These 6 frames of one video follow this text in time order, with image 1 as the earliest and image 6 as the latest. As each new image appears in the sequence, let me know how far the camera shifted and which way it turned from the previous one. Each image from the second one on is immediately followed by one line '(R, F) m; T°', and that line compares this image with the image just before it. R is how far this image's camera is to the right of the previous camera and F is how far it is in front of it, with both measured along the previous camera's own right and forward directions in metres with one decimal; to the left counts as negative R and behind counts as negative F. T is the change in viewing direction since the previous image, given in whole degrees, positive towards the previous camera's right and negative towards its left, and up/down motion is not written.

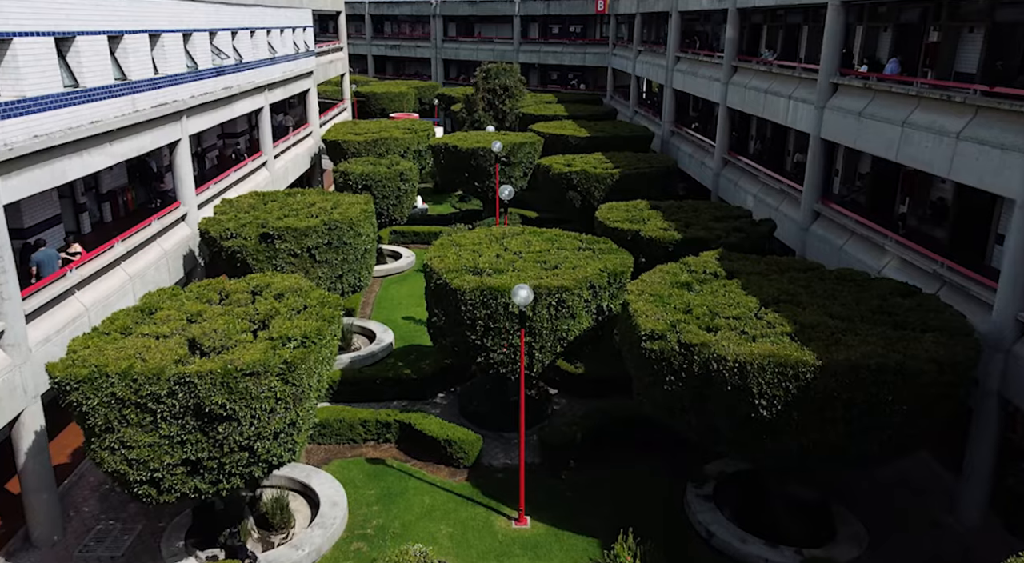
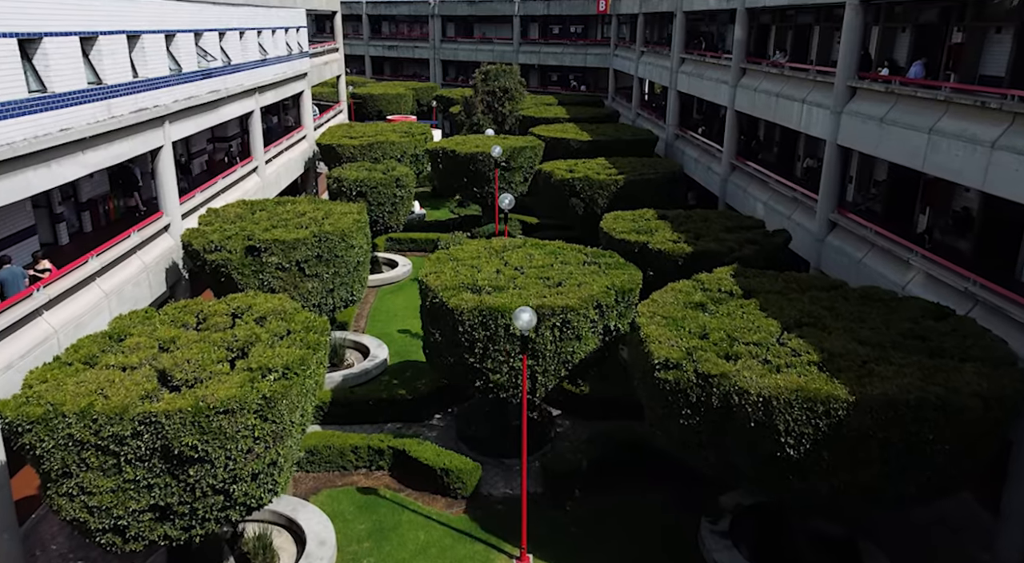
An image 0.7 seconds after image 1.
(0.0, +1.2) m; 0°
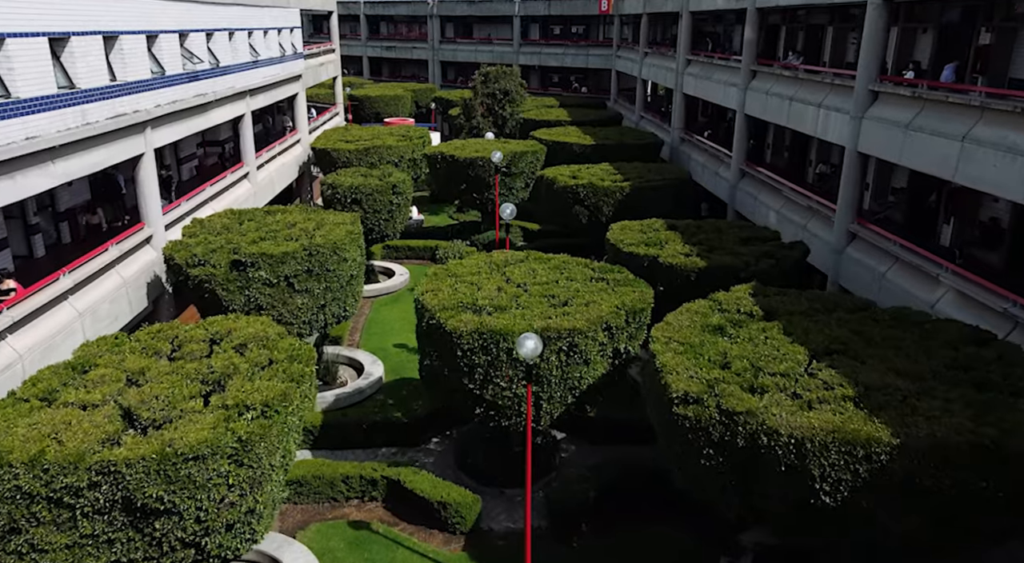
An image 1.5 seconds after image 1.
(-0.1, +1.2) m; 0°
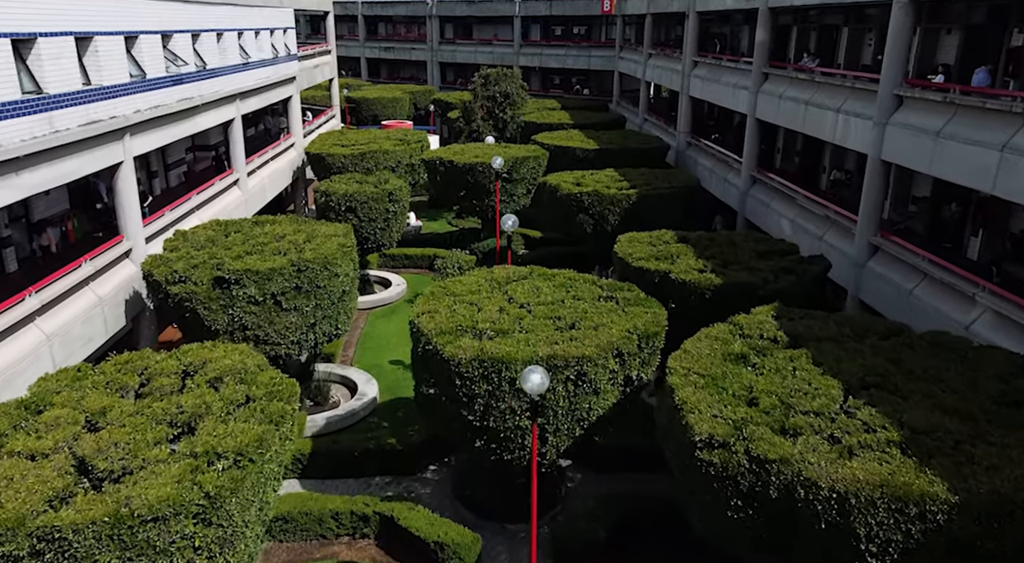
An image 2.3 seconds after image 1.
(-0.1, +1.3) m; 0°
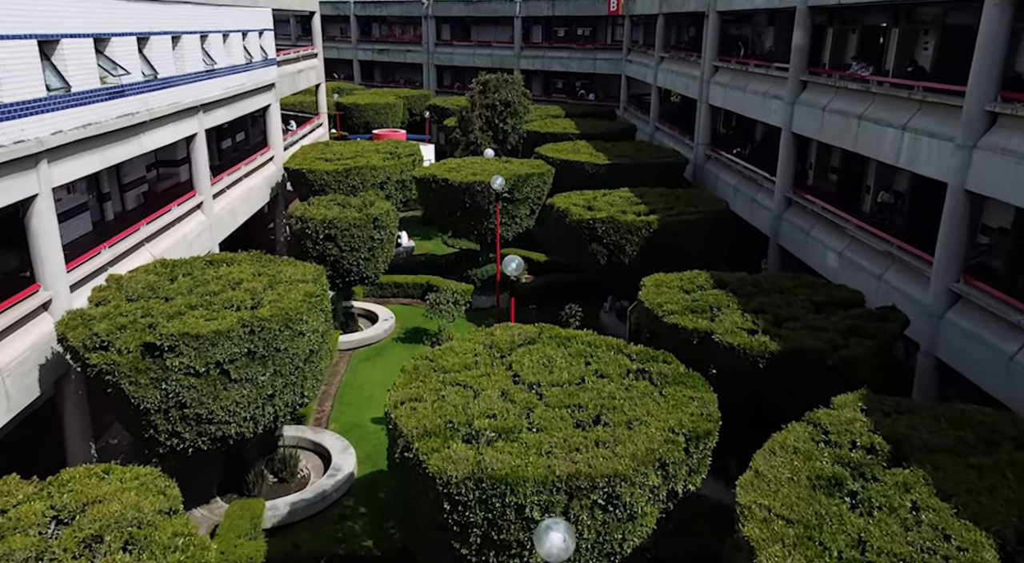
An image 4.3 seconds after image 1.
(-0.1, +3.7) m; 0°
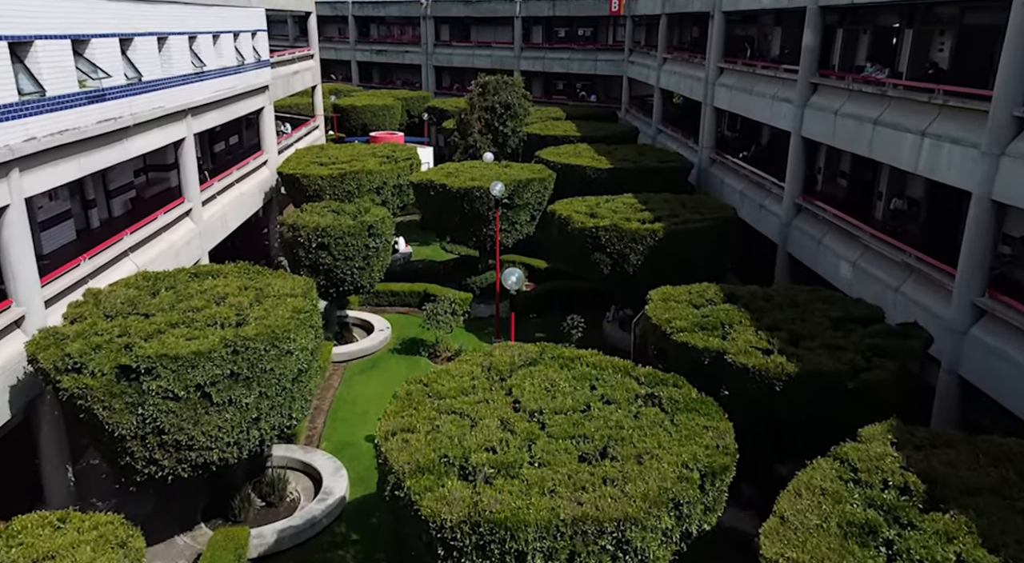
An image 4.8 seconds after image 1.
(0.0, +0.9) m; 0°
